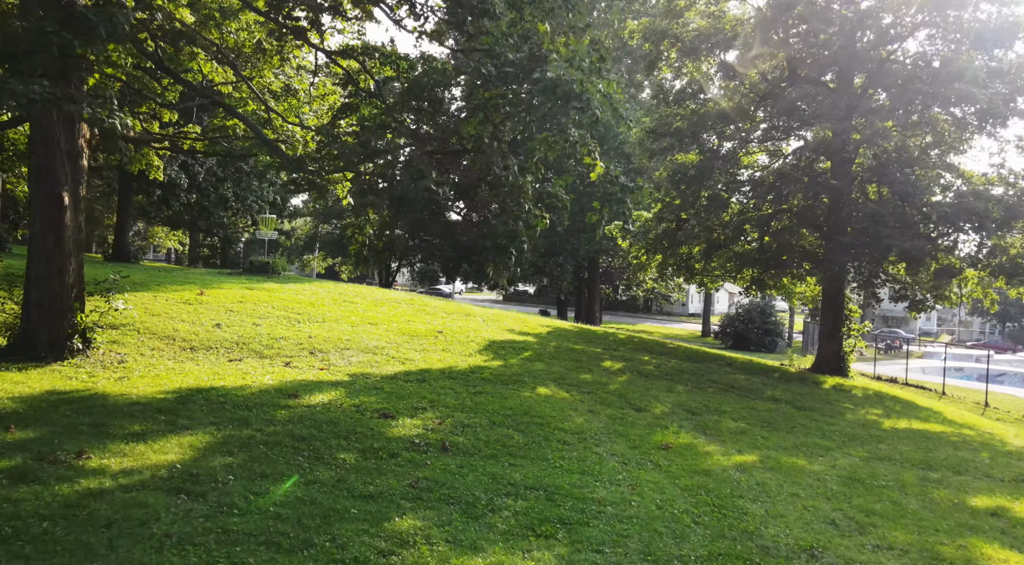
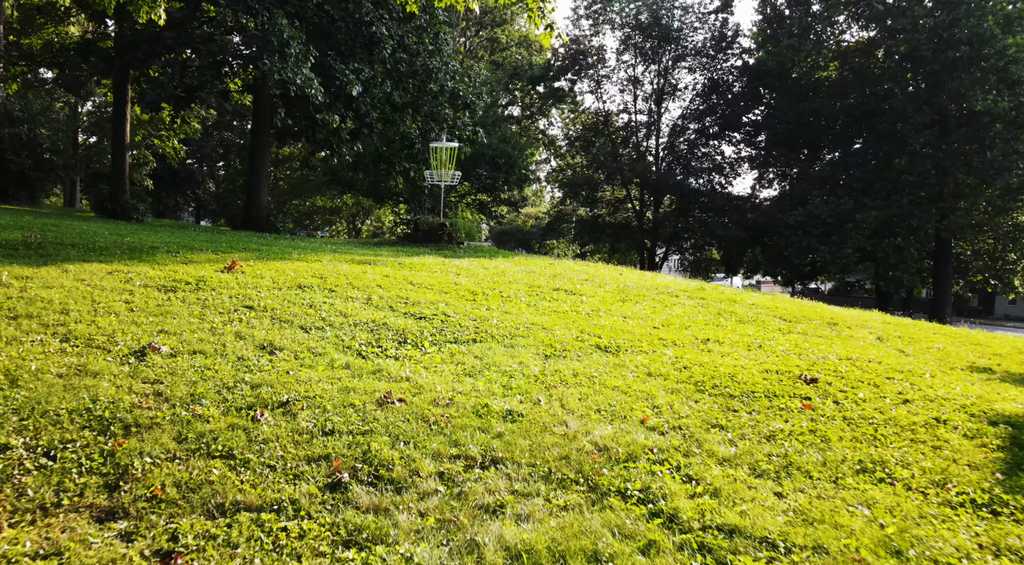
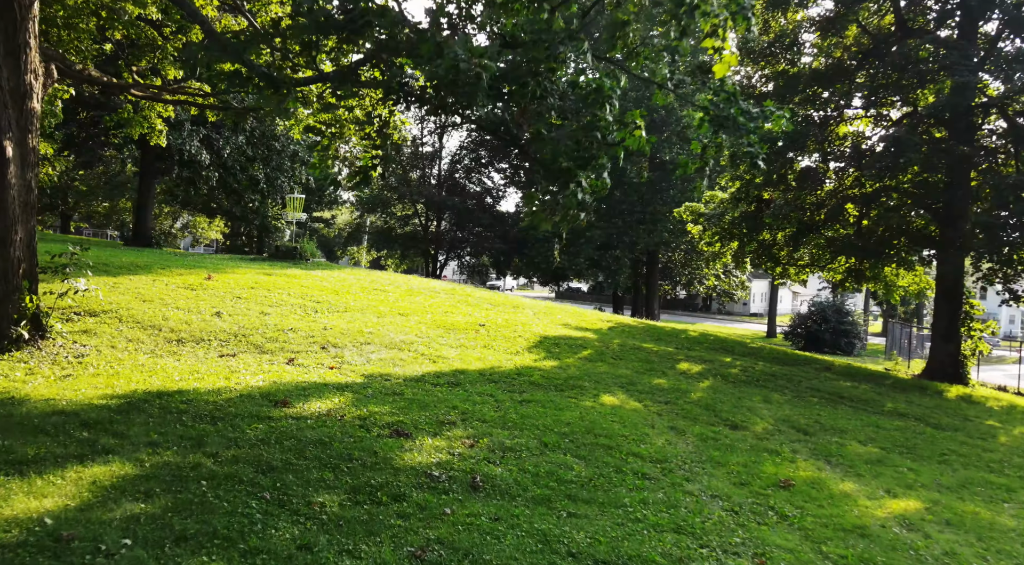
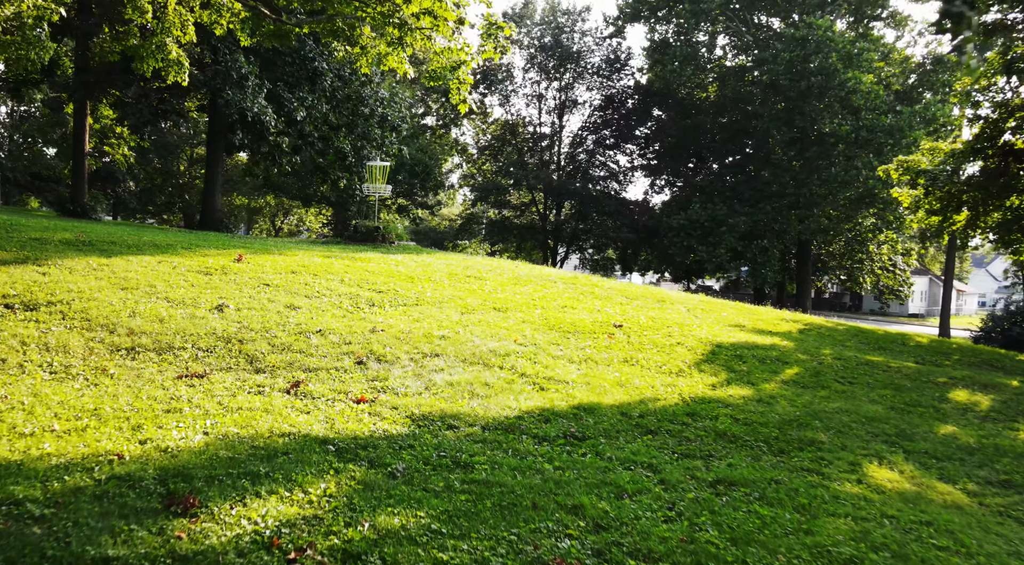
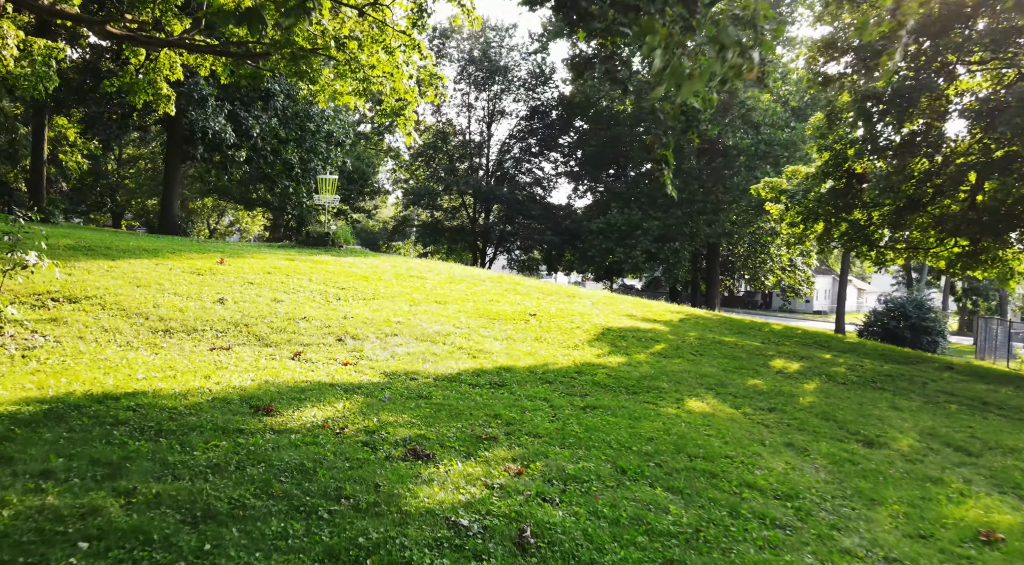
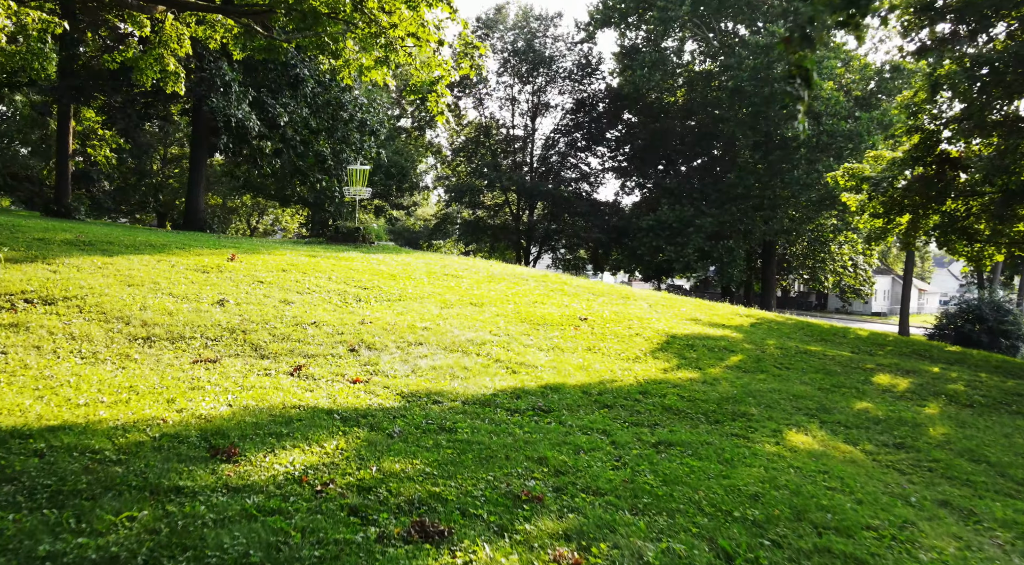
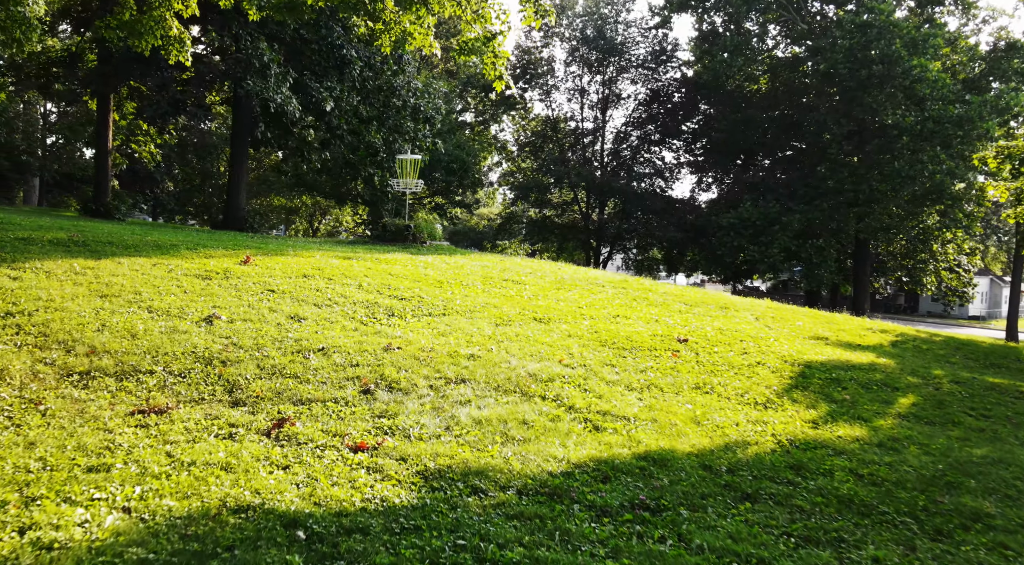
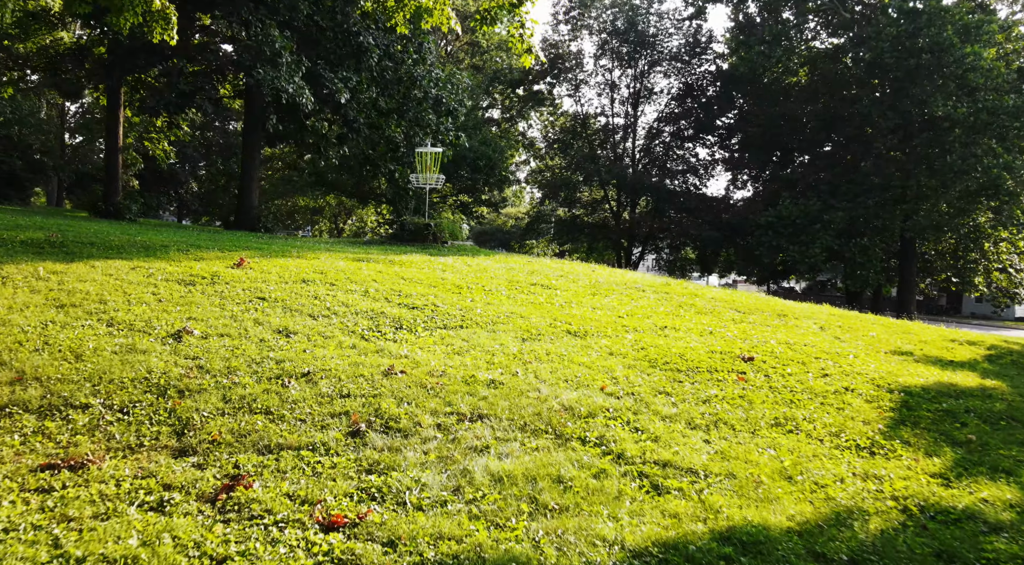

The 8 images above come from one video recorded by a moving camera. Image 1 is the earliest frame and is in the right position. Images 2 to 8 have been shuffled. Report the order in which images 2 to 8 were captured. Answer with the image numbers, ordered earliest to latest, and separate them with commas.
3, 5, 6, 4, 7, 8, 2
